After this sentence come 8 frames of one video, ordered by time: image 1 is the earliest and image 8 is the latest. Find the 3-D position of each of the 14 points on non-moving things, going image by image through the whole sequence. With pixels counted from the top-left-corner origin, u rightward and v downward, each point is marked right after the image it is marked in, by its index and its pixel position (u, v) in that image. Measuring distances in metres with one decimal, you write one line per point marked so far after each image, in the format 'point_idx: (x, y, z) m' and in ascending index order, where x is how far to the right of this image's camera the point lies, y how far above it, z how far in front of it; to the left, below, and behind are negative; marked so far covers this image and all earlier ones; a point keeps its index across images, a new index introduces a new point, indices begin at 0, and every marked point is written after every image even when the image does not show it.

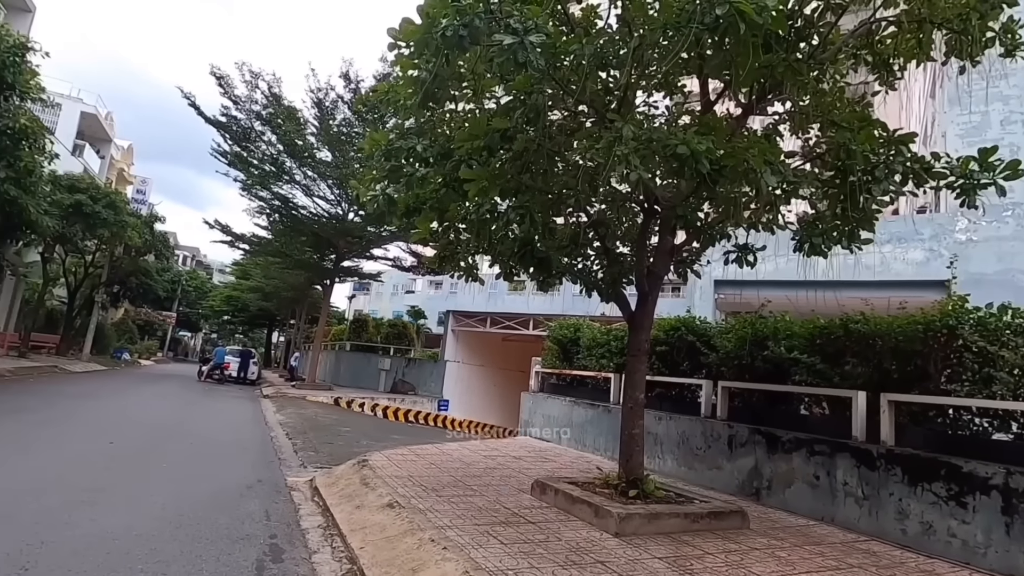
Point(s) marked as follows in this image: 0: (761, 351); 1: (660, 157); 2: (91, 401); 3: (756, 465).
0: (+3.1, -0.8, +6.9) m
1: (+1.0, +0.9, +3.8) m
2: (-10.2, -2.7, +13.5) m
3: (+2.8, -2.1, +6.4) m
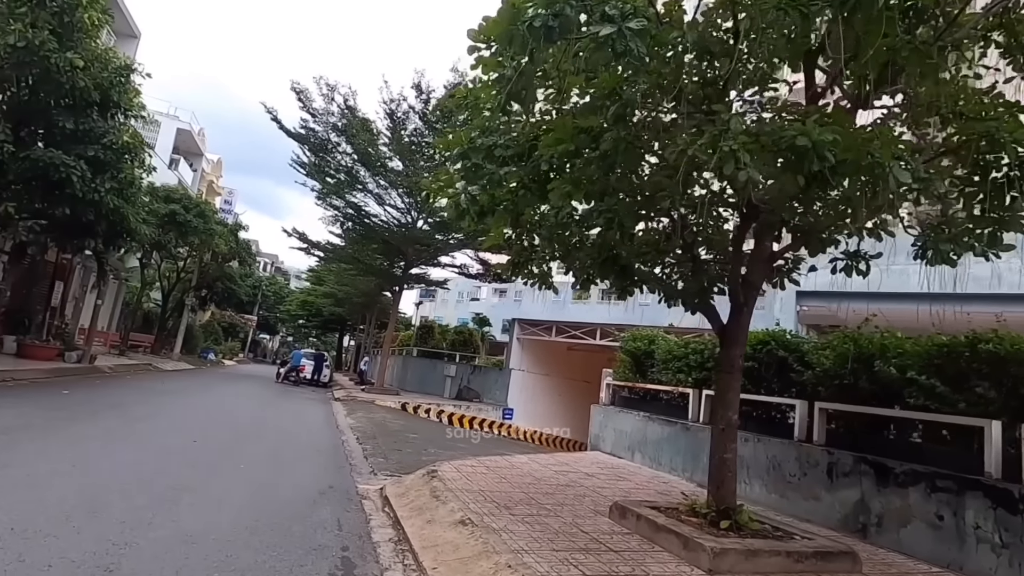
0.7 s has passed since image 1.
0: (+4.0, -0.9, +6.2) m
1: (+1.6, +0.8, +3.4) m
2: (-8.5, -2.8, +14.2) m
3: (+3.6, -2.2, +5.8) m
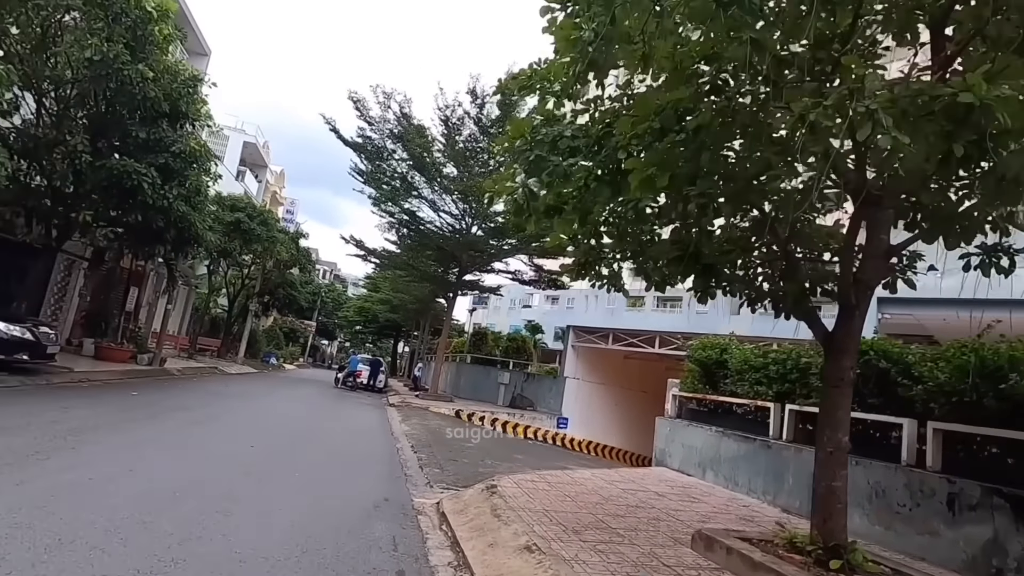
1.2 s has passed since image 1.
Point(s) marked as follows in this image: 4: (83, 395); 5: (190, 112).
0: (+4.7, -1.0, +5.3) m
1: (+2.0, +0.9, +2.8) m
2: (-7.1, -3.0, +14.4) m
3: (+4.3, -2.2, +4.9) m
4: (-9.0, -2.2, +11.7) m
5: (-8.3, +4.5, +14.3) m
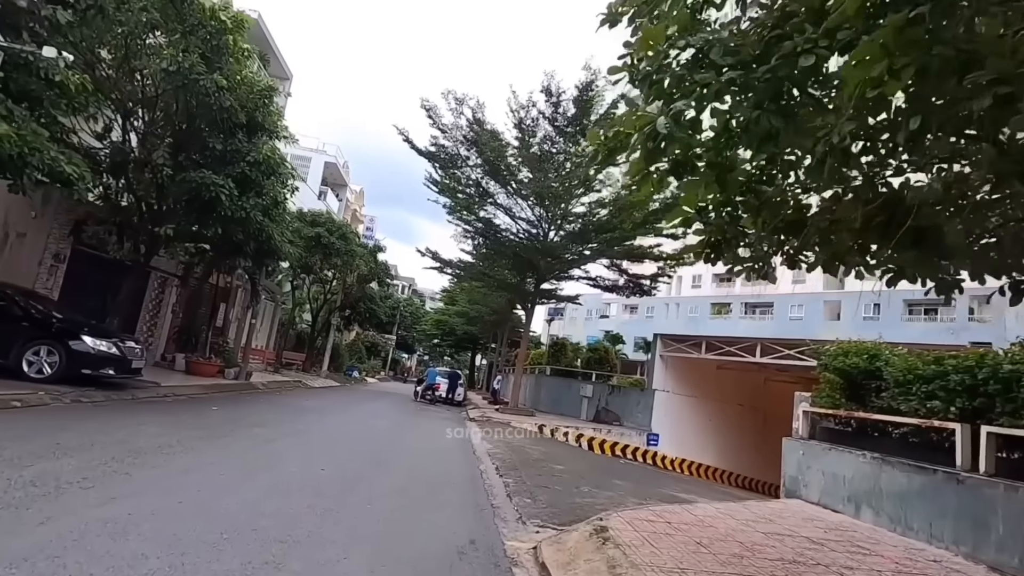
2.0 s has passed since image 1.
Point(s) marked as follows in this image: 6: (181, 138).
0: (+5.5, -0.7, +3.4) m
1: (+2.5, +1.1, +1.3) m
2: (-4.9, -3.2, +13.9) m
3: (+5.1, -2.0, +3.0) m
4: (-7.2, -2.5, +11.5) m
5: (-6.3, +4.2, +14.1) m
6: (-8.2, +3.7, +13.7) m
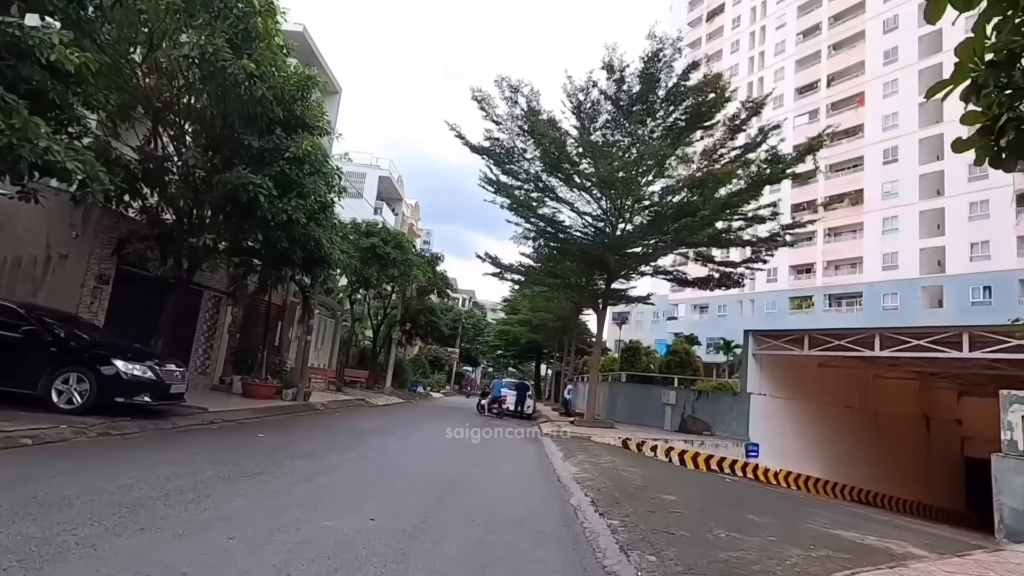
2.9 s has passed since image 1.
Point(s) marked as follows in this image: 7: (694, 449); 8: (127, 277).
0: (+6.0, -0.1, +0.8) m
1: (+2.7, +1.5, -1.0) m
2: (-3.0, -3.4, +12.3) m
3: (+5.7, -1.4, +0.4) m
4: (-5.6, -2.8, +10.1) m
5: (-4.8, +4.0, +12.7) m
6: (-6.7, +3.4, +12.5) m
7: (+6.6, -5.8, +19.9) m
8: (-10.1, +0.3, +14.6) m
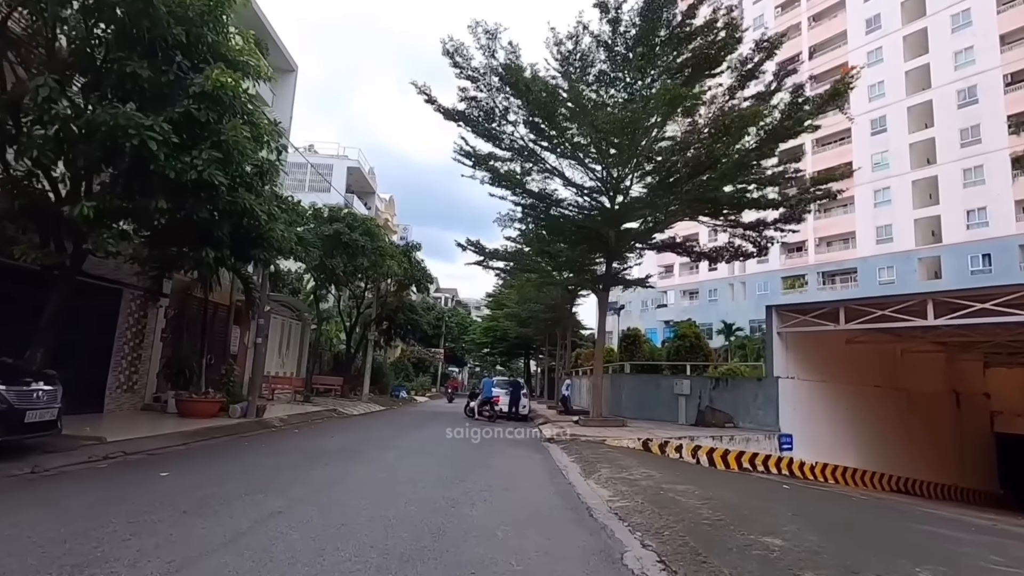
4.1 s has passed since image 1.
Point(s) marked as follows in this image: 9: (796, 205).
0: (+6.3, +0.8, -2.1) m
1: (+3.0, +2.2, -4.0) m
2: (-2.9, -3.0, +9.1) m
3: (+6.0, -0.5, -2.5) m
4: (-5.5, -2.5, +6.9) m
5: (-5.1, +4.3, +9.5) m
6: (-7.0, +3.6, +9.2) m
7: (+6.5, -4.8, +17.1) m
8: (-10.2, +0.4, +11.2) m
9: (+9.8, +2.8, +19.7) m
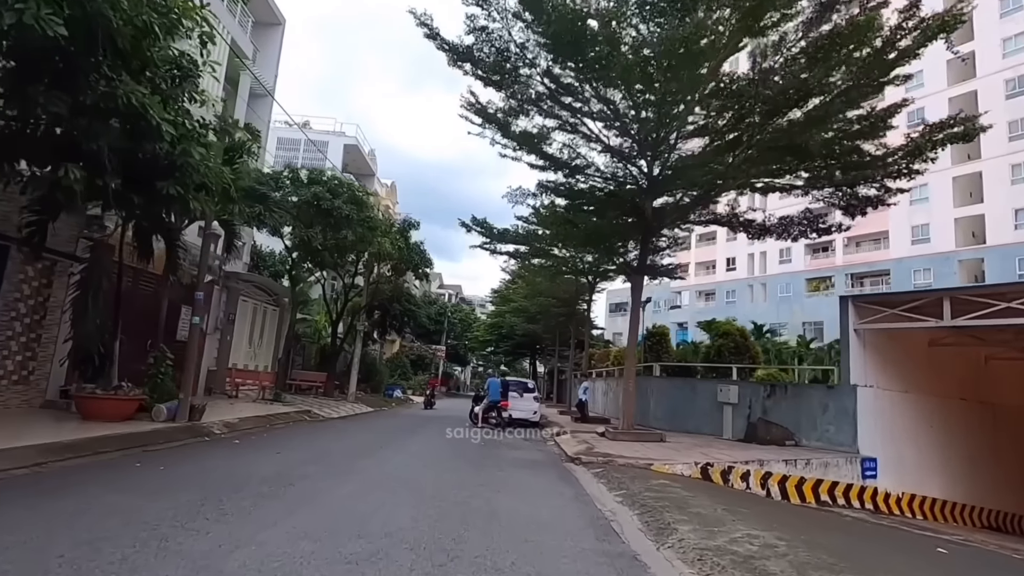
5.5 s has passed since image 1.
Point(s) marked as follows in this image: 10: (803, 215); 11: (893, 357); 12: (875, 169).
0: (+6.5, +1.3, -5.9) m
1: (+3.2, +2.8, -7.8) m
2: (-2.7, -2.3, +5.4) m
3: (+6.2, 0.0, -6.3) m
4: (-5.2, -1.7, +3.2) m
5: (-4.7, +5.0, +5.8) m
6: (-6.6, +4.4, +5.5) m
7: (+6.8, -4.4, +13.2) m
8: (-9.9, +1.2, +7.5) m
9: (+10.3, +3.2, +15.8) m
10: (+8.6, +2.1, +16.6) m
11: (+11.7, -2.2, +16.9) m
12: (+9.3, +3.2, +15.4) m
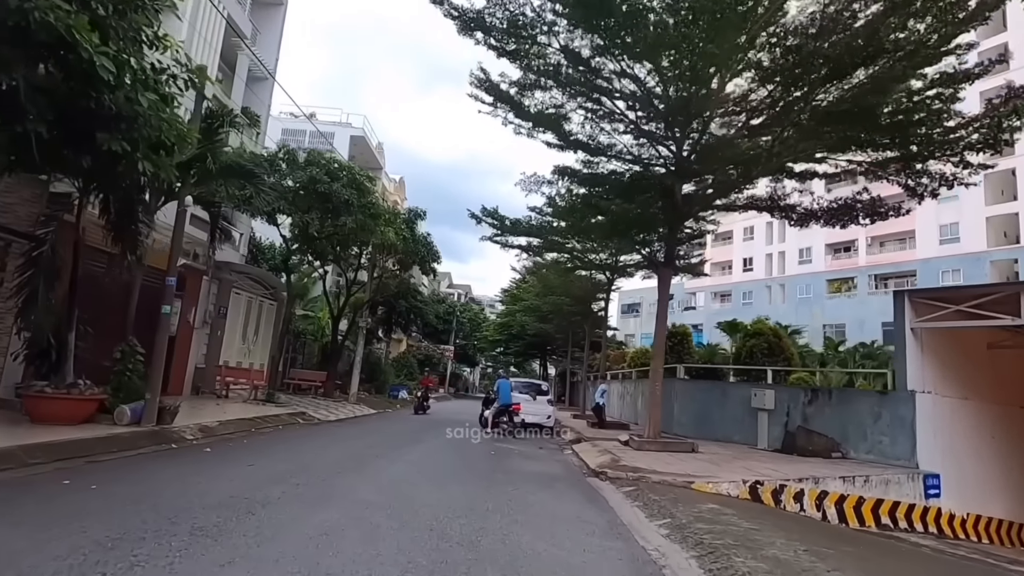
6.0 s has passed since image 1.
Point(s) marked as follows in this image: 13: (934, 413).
0: (+6.6, +1.5, -7.6) m
1: (+3.2, +3.1, -9.4) m
2: (-2.5, -2.0, +3.8) m
3: (+6.2, +0.2, -8.0) m
4: (-5.1, -1.4, +1.6) m
5: (-4.4, +5.3, +4.3) m
6: (-6.3, +4.7, +4.0) m
7: (+7.1, -4.2, +11.5) m
8: (-9.6, +1.5, +6.1) m
9: (+10.6, +3.4, +14.1) m
10: (+9.0, +2.3, +14.8) m
11: (+12.1, -2.0, +15.1) m
12: (+9.7, +3.3, +13.6) m
13: (+10.7, -3.2, +14.0) m
